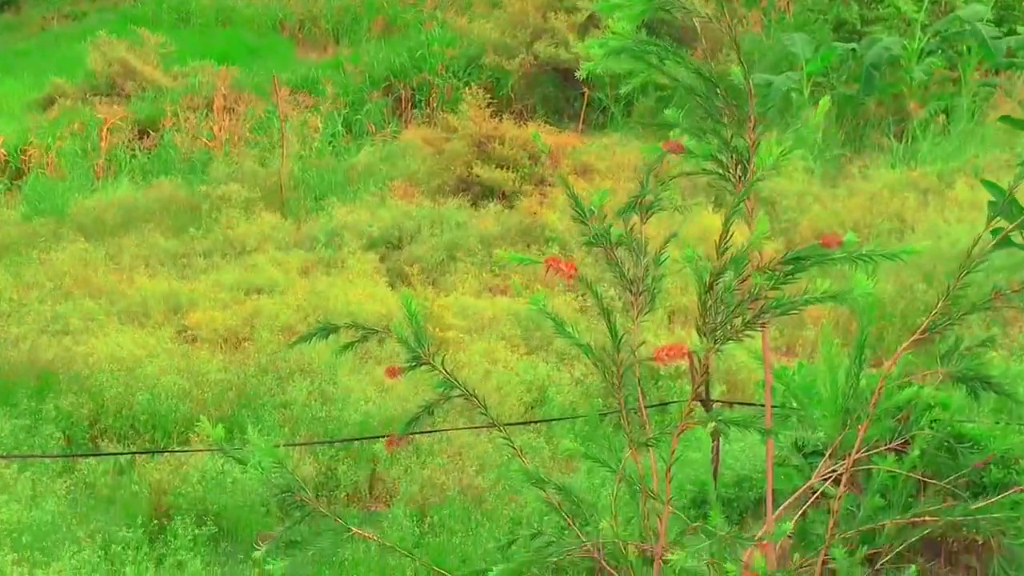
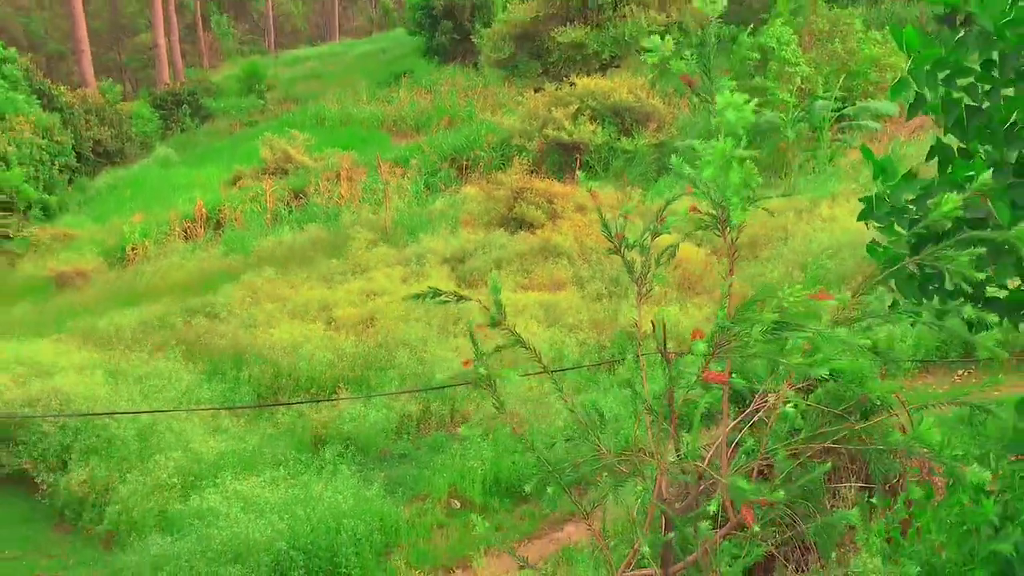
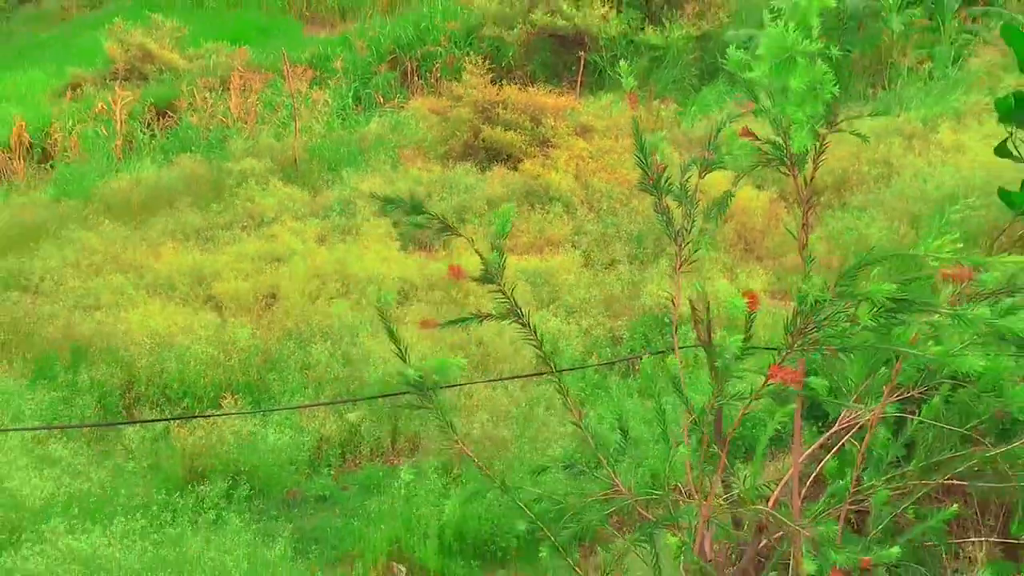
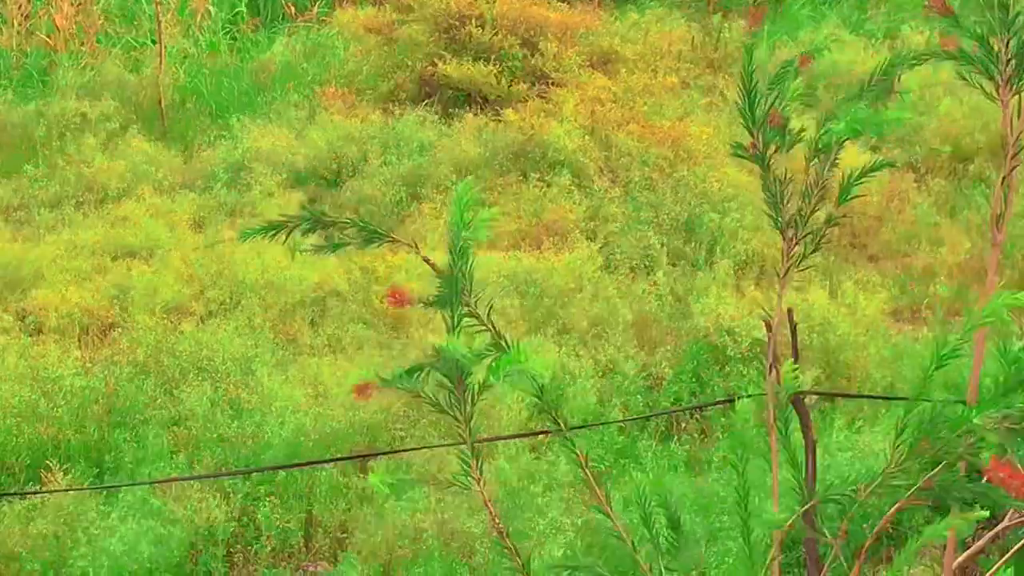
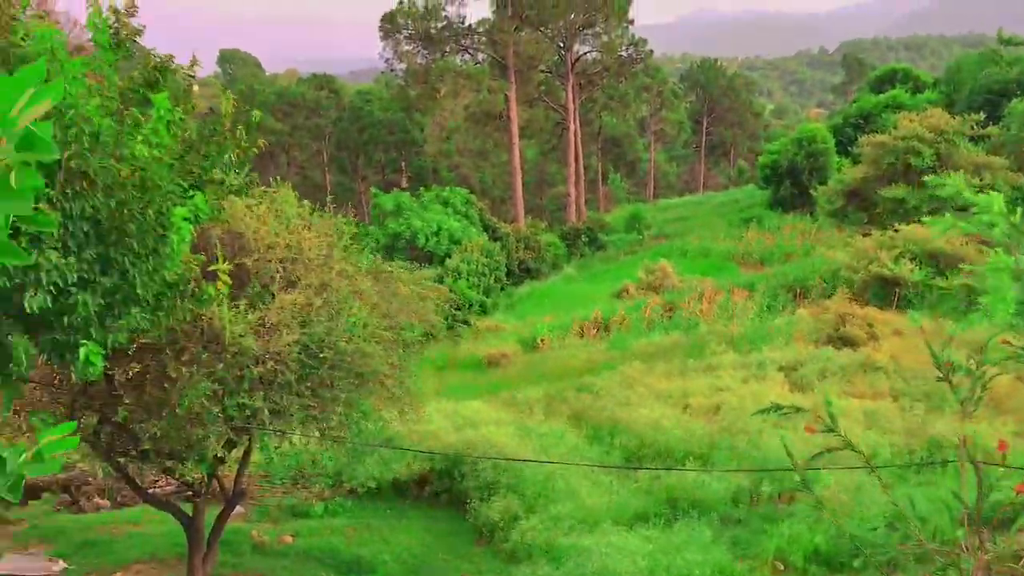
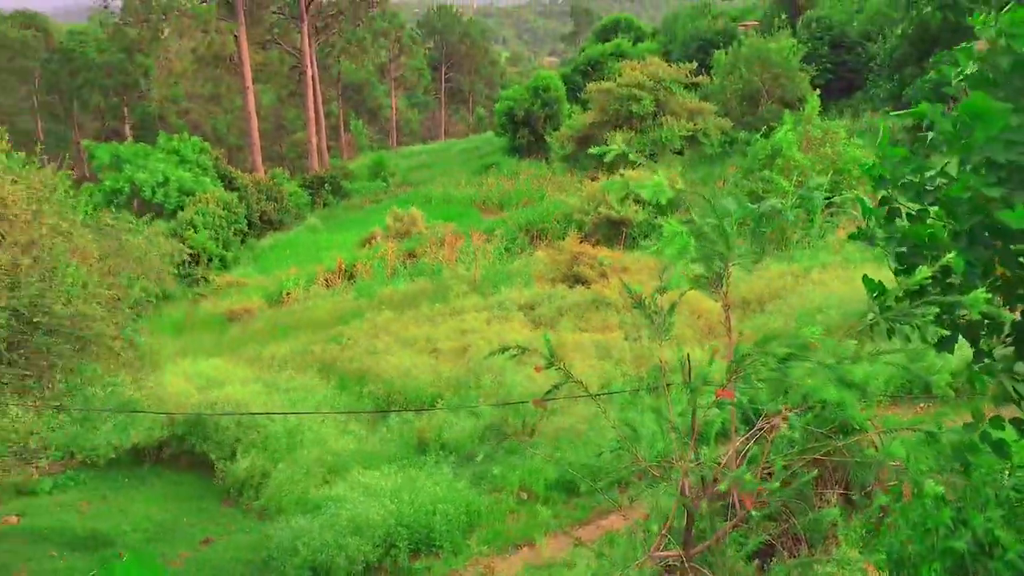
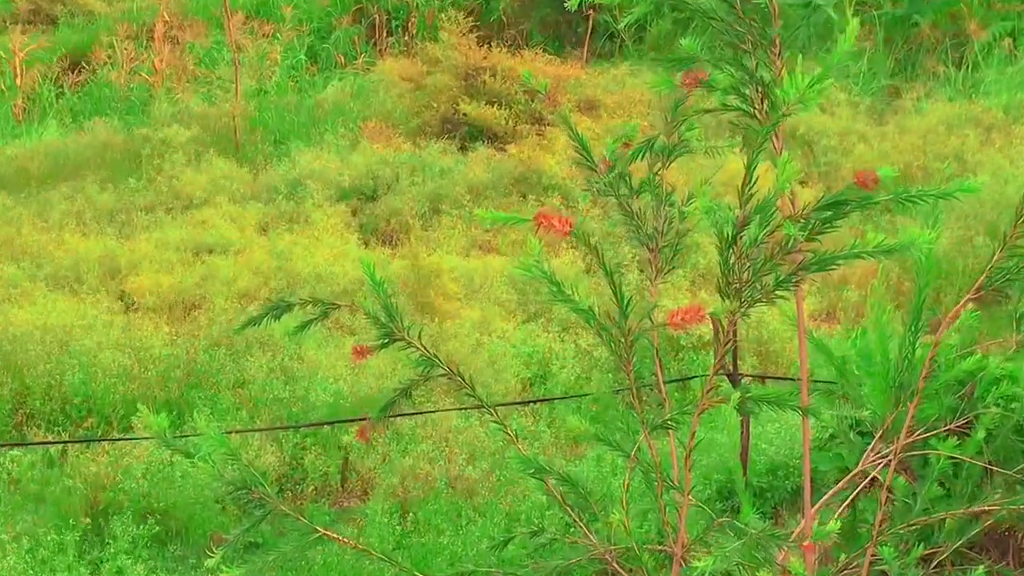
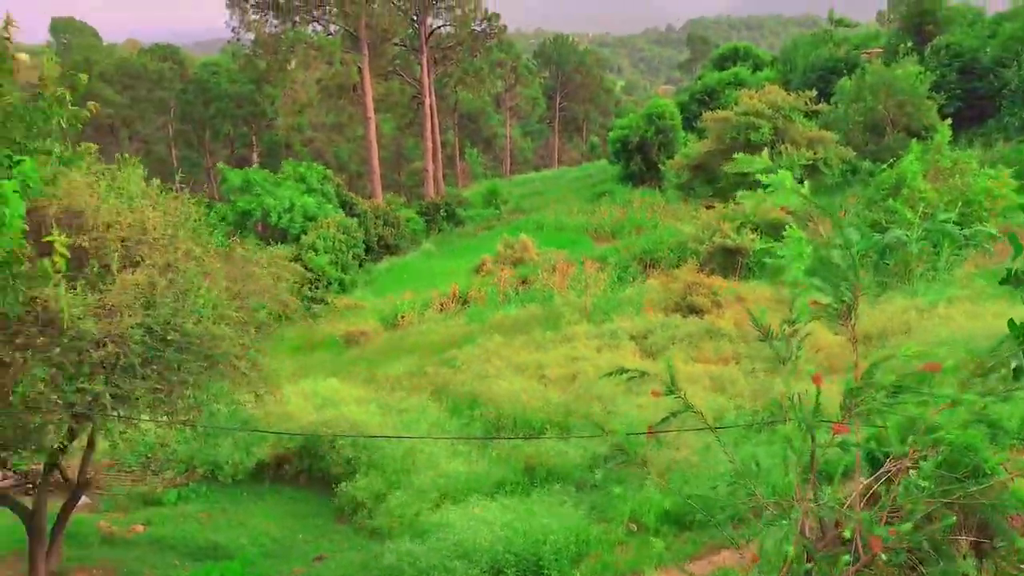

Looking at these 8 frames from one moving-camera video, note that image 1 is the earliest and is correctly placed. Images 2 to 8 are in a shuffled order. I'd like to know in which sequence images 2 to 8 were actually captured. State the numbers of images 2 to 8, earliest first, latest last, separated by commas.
7, 4, 3, 2, 6, 8, 5
